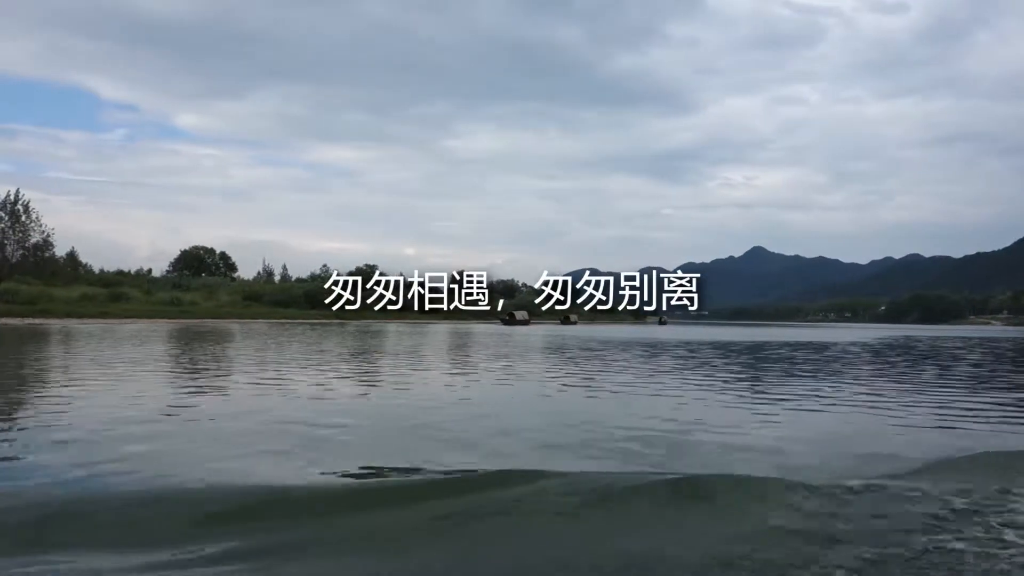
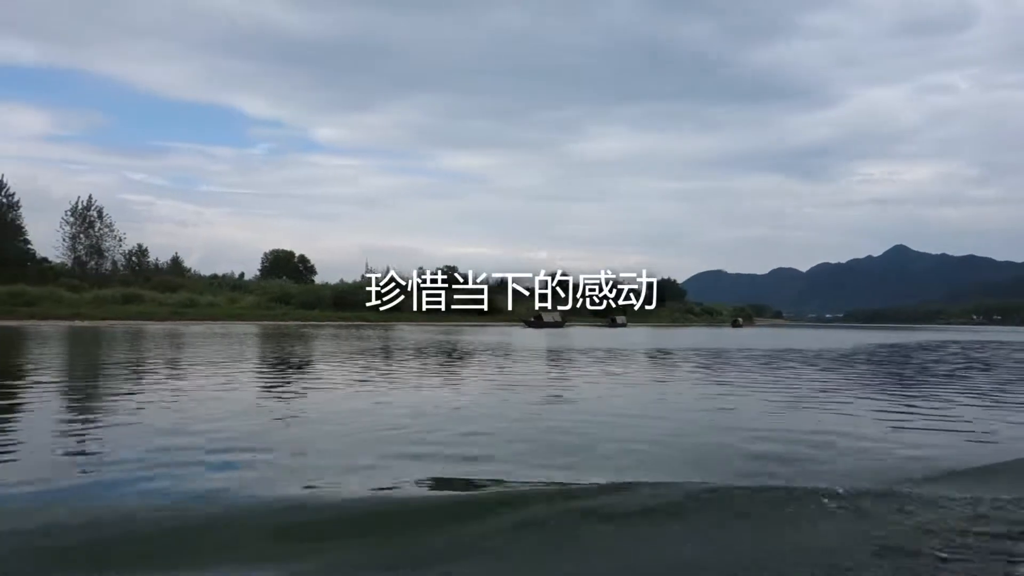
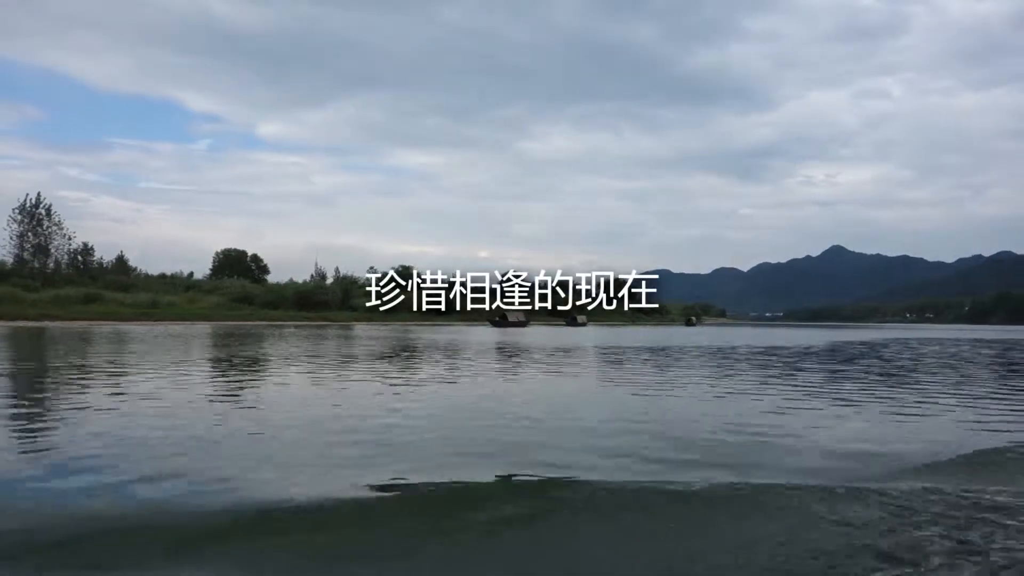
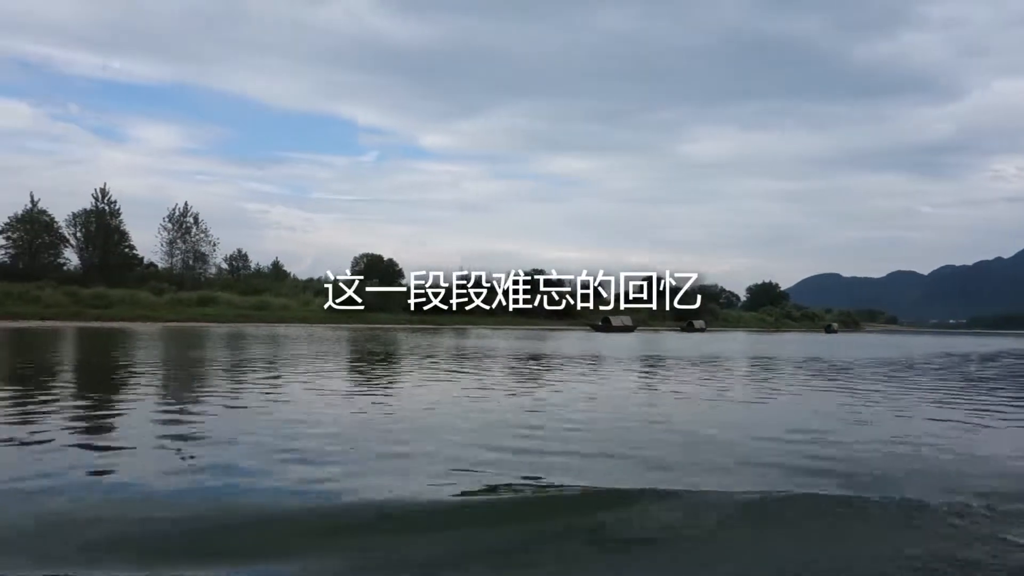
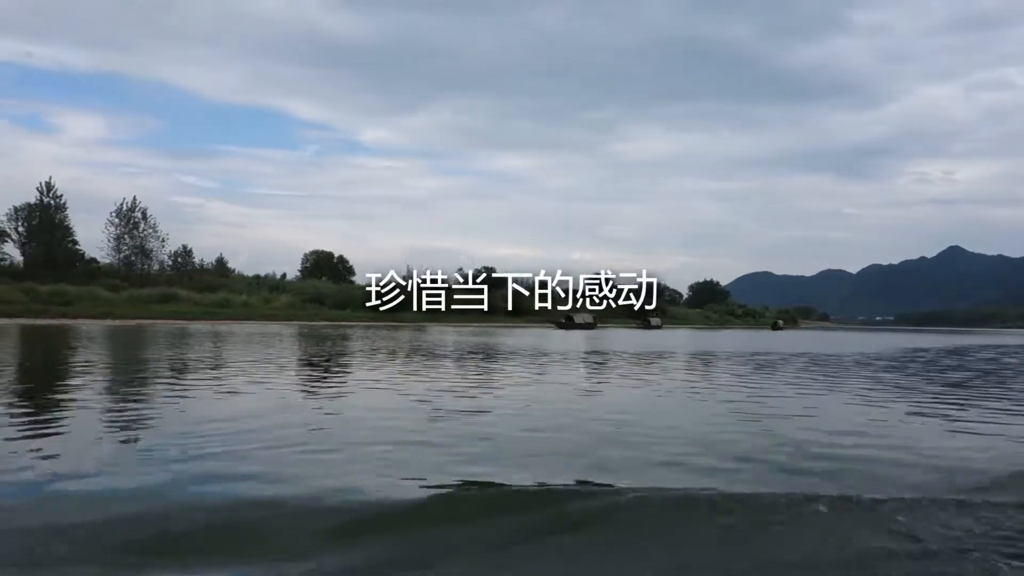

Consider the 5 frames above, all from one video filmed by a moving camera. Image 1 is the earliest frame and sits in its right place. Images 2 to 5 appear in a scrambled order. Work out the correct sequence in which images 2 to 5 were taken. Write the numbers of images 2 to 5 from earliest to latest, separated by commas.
3, 2, 5, 4
